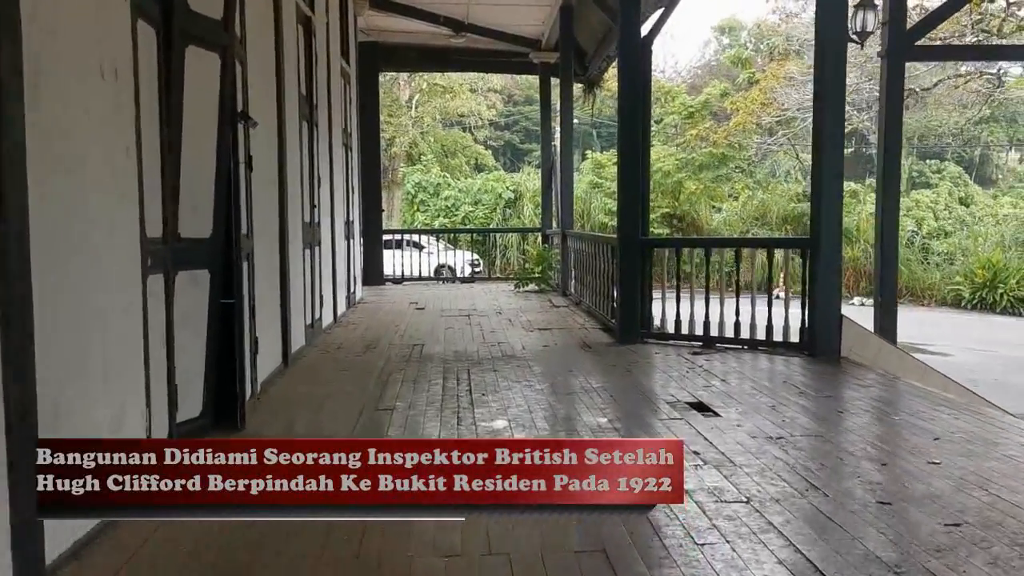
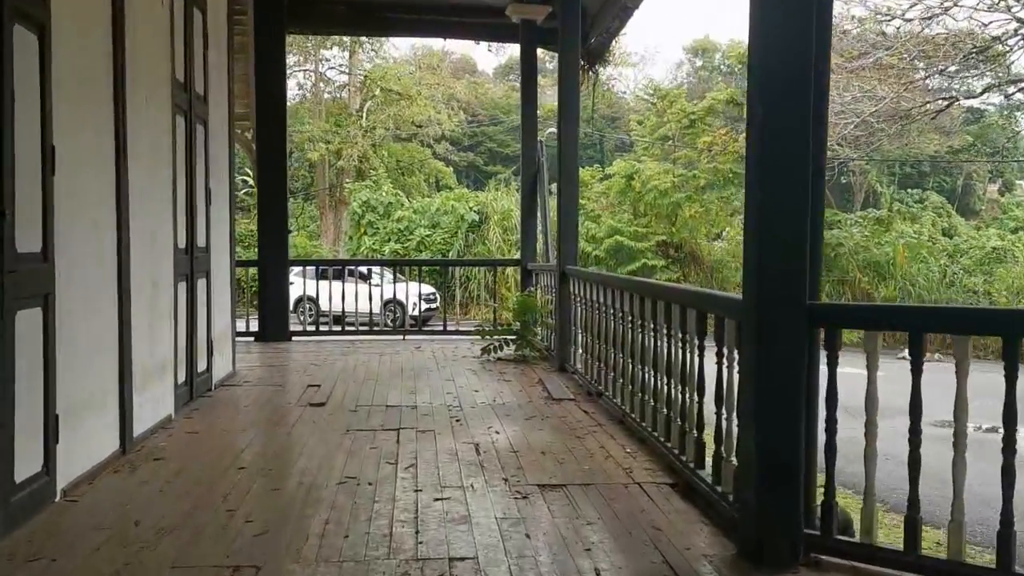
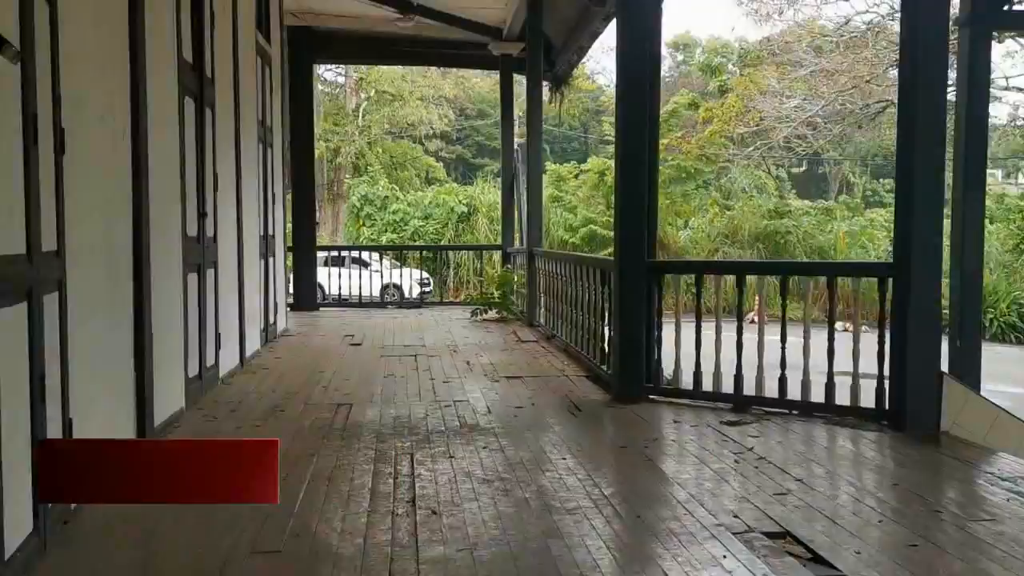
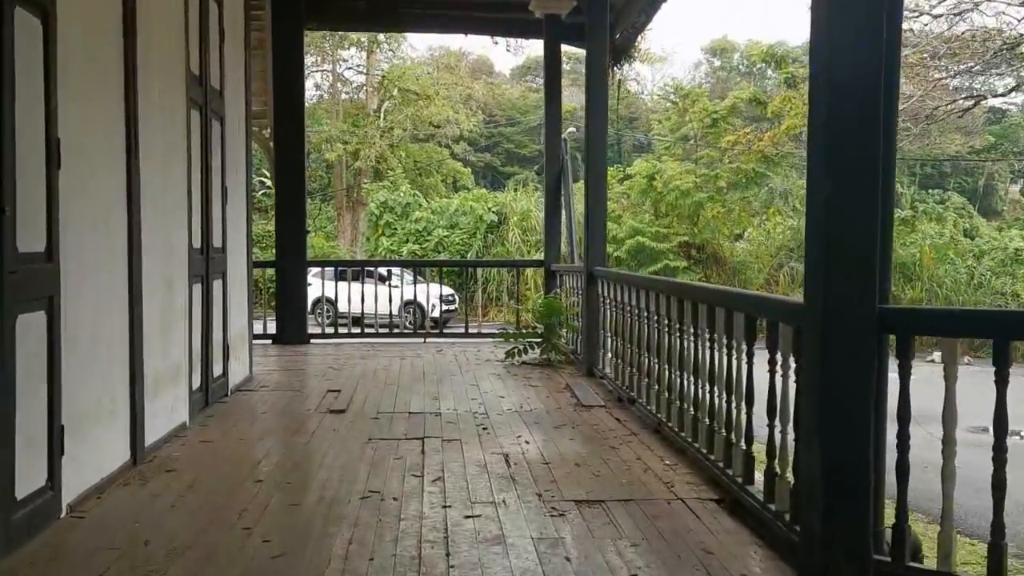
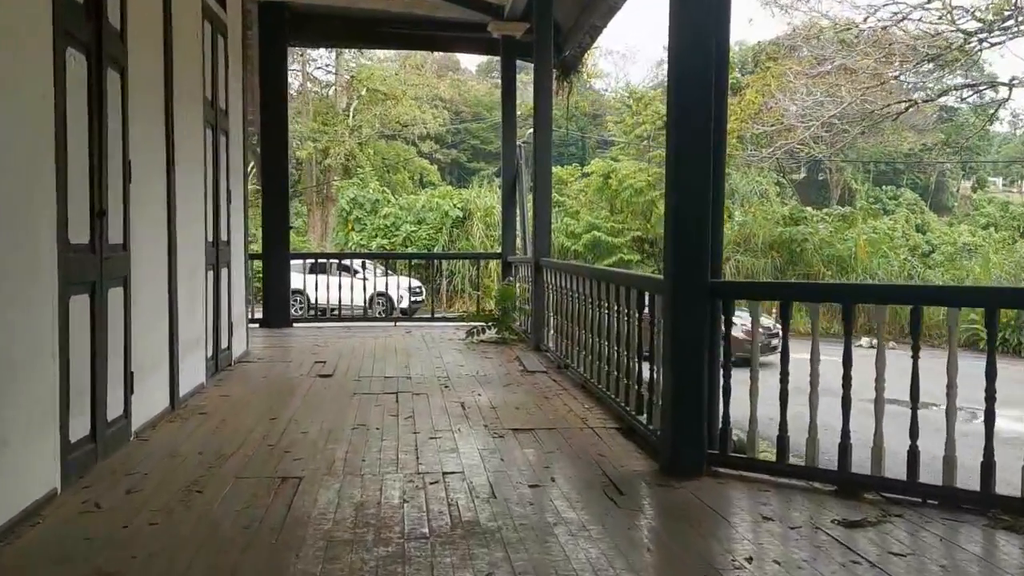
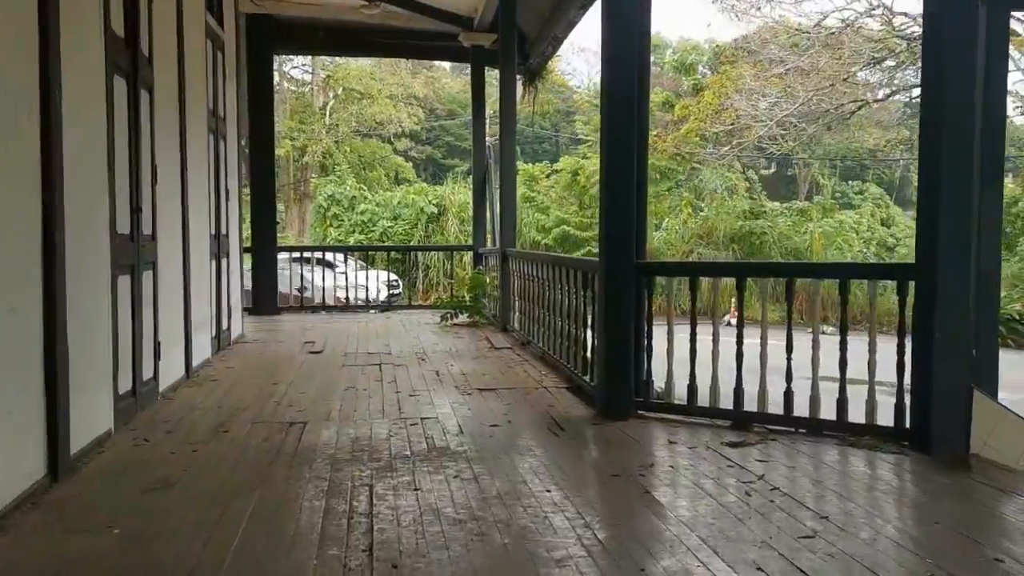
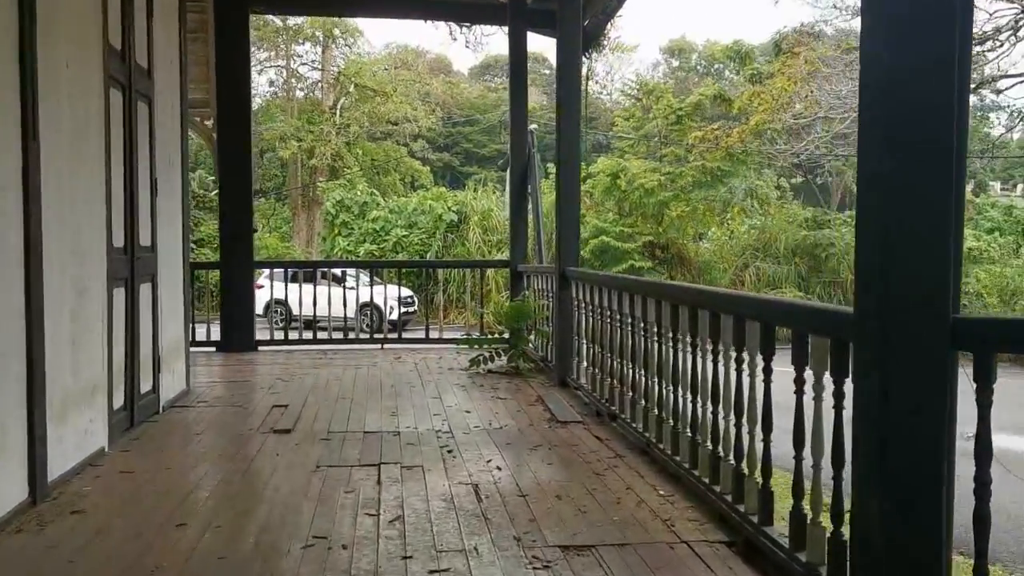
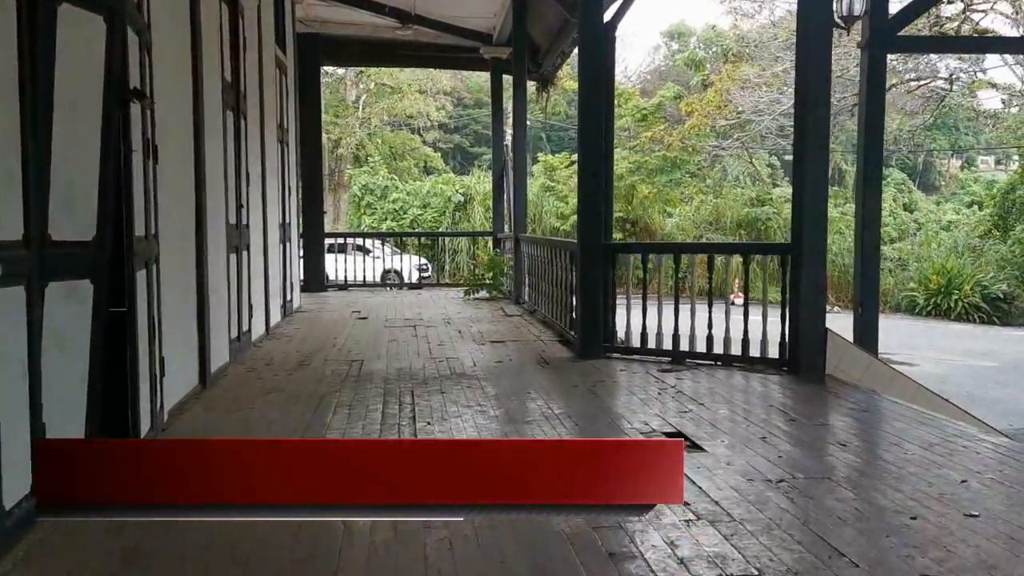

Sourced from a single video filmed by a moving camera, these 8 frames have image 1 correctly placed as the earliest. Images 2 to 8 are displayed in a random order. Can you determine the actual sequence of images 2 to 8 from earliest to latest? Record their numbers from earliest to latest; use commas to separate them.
8, 3, 6, 5, 2, 4, 7
